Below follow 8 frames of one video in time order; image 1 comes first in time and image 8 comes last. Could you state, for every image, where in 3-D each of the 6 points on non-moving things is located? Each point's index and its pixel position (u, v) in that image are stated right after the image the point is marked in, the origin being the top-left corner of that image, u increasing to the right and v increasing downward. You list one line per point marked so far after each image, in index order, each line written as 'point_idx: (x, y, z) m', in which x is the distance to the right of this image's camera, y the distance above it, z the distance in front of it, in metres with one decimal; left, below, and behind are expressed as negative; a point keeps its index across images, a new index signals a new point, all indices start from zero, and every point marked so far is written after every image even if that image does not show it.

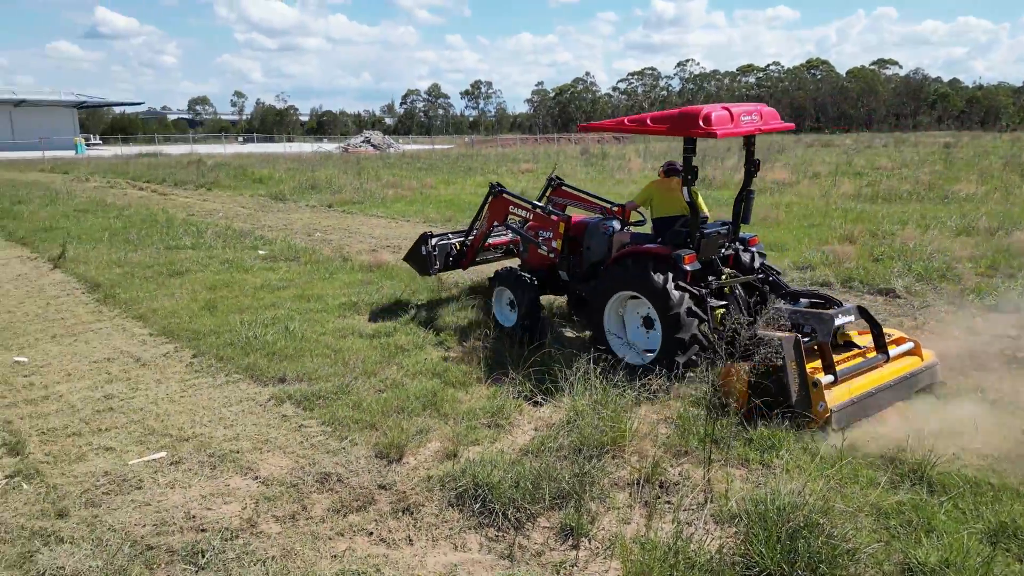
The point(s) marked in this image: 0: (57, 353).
0: (-4.0, -0.6, +6.5) m
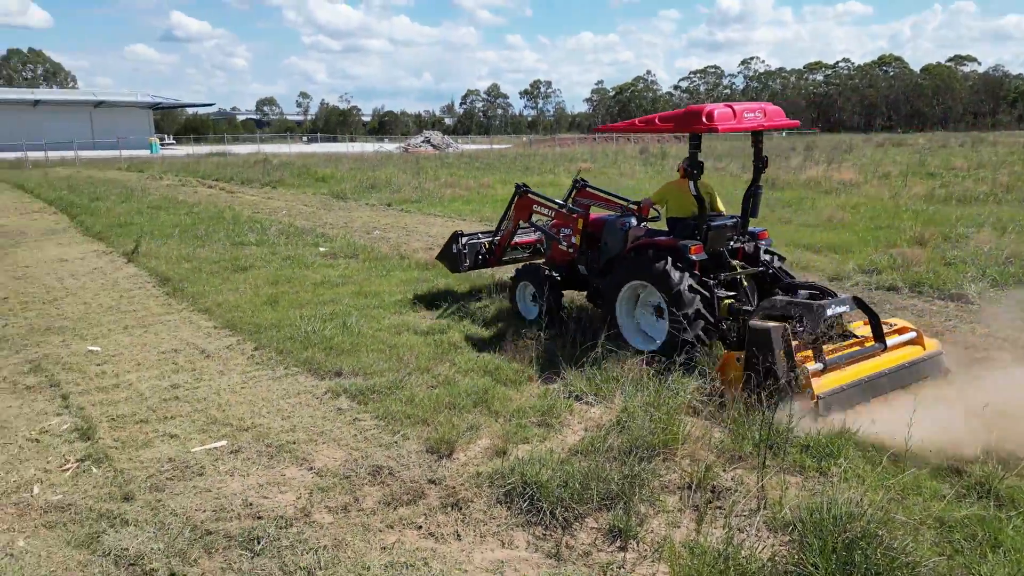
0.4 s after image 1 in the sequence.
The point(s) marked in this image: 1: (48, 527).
0: (-3.5, -0.5, +6.8) m
1: (-2.3, -1.2, +3.6) m
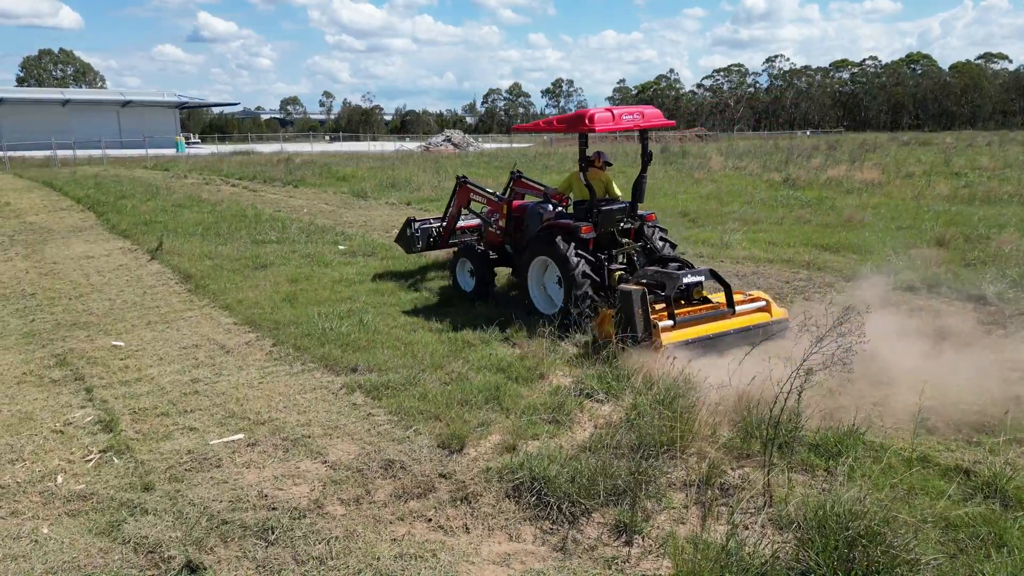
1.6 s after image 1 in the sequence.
0: (-3.4, -0.5, +6.9) m
1: (-2.2, -1.2, +3.8) m
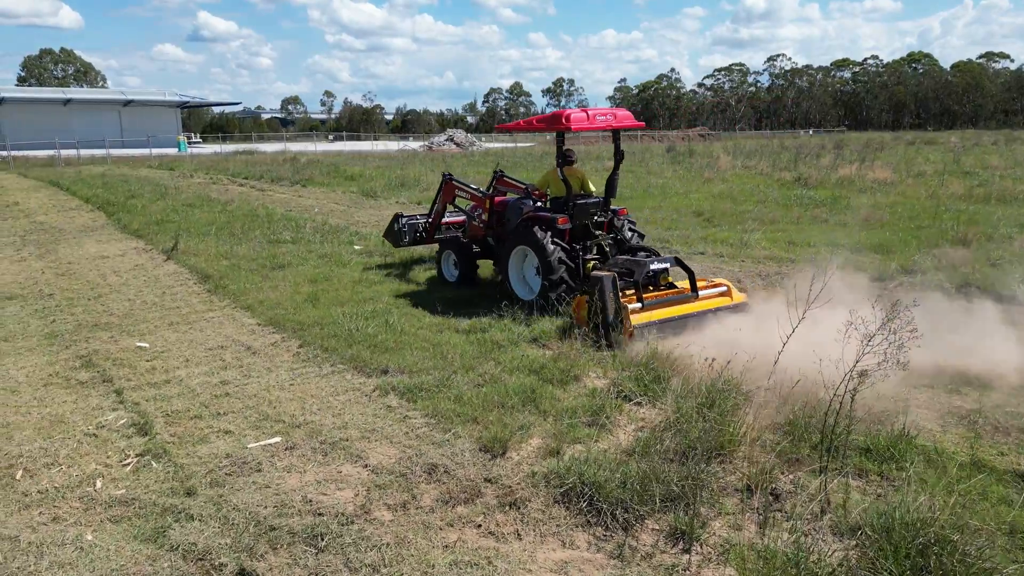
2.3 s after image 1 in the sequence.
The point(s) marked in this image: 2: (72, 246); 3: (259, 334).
0: (-3.1, -0.5, +6.9) m
1: (-2.0, -1.2, +3.7) m
2: (-7.2, +0.7, +12.2) m
3: (-2.4, -0.4, +7.0) m
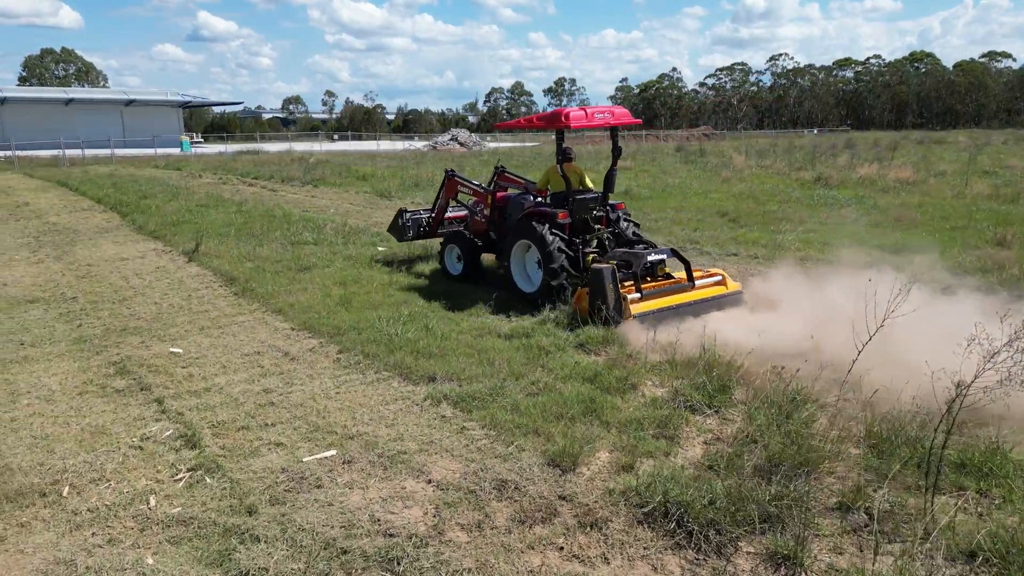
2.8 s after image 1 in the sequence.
0: (-2.7, -0.5, +6.6) m
1: (-1.6, -1.2, +3.5) m
2: (-6.8, +0.7, +12.0) m
3: (-2.0, -0.5, +6.8) m
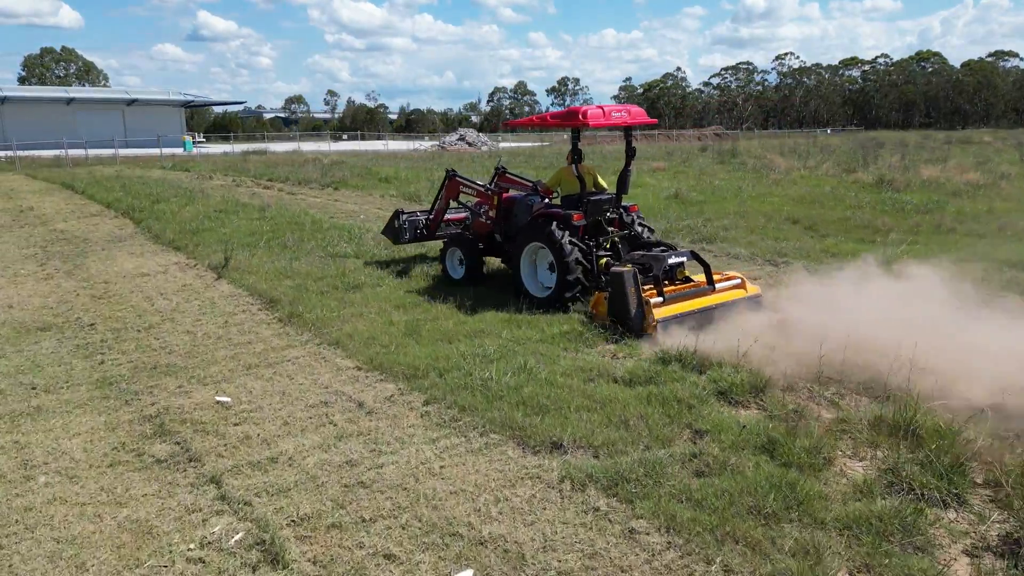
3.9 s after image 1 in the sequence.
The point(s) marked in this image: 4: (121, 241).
0: (-1.8, -0.8, +5.4) m
1: (-0.7, -1.4, +2.3) m
2: (-6.0, +0.4, +10.8) m
3: (-1.1, -0.7, +5.6) m
4: (-6.7, +0.8, +12.7) m
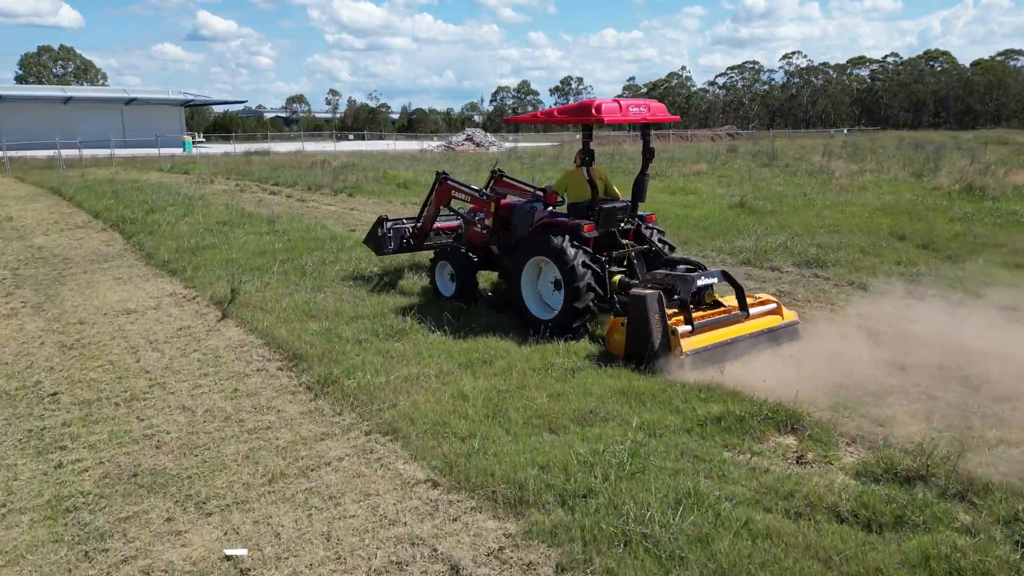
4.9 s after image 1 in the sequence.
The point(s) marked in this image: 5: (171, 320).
0: (-1.0, -1.2, +3.5) m
1: (+0.1, -1.9, +0.4) m
2: (-5.2, 0.0, +8.9) m
3: (-0.3, -1.1, +3.7) m
4: (-5.9, +0.4, +10.8) m
5: (-3.4, -0.3, +7.3) m
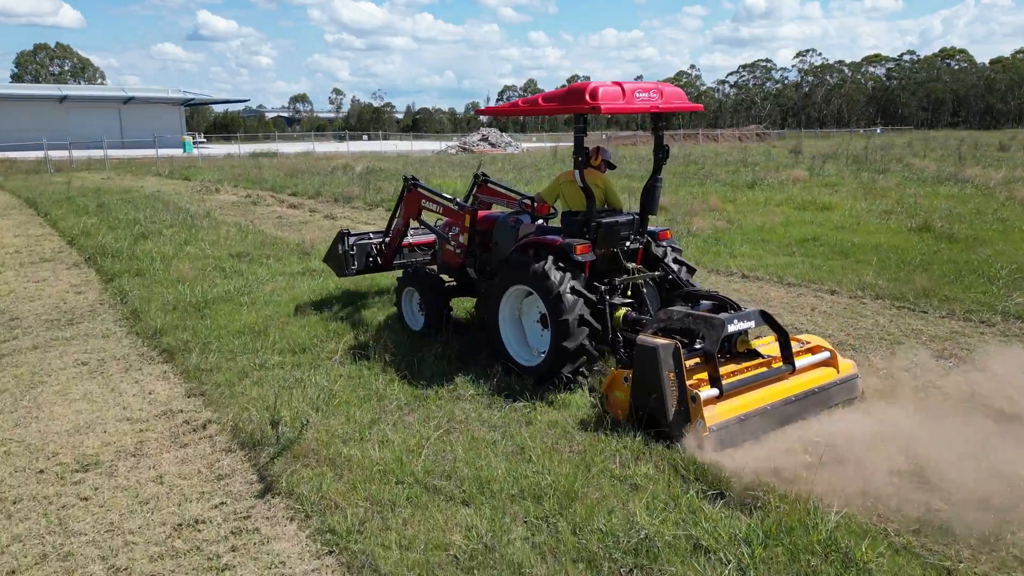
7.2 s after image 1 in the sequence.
0: (+0.5, -1.9, 0.0) m
1: (+1.7, -2.6, -3.2) m
2: (-3.6, -0.8, +5.4) m
3: (+1.3, -1.9, +0.2) m
4: (-4.3, -0.3, +7.3) m
5: (-1.8, -1.0, +3.8) m
